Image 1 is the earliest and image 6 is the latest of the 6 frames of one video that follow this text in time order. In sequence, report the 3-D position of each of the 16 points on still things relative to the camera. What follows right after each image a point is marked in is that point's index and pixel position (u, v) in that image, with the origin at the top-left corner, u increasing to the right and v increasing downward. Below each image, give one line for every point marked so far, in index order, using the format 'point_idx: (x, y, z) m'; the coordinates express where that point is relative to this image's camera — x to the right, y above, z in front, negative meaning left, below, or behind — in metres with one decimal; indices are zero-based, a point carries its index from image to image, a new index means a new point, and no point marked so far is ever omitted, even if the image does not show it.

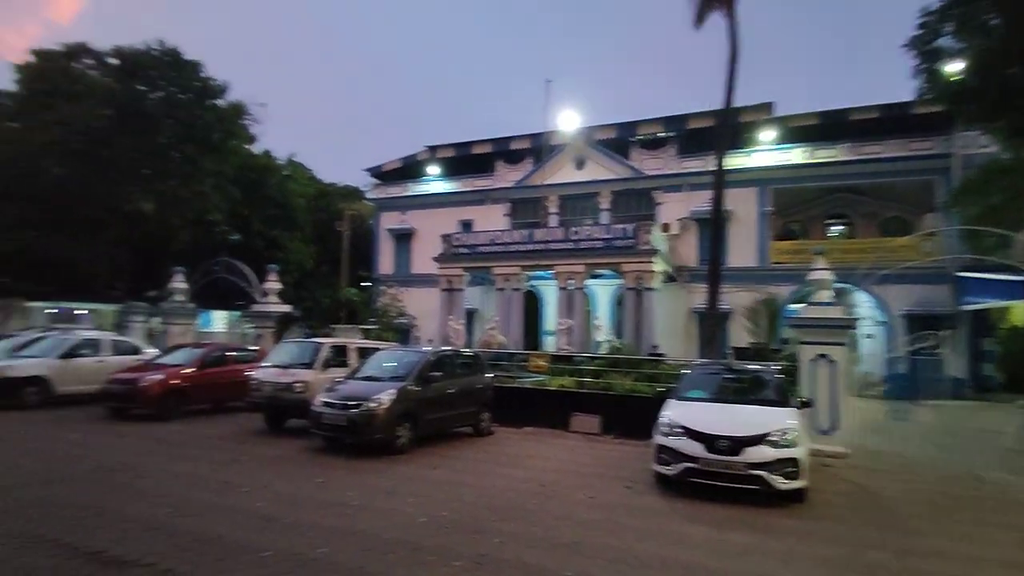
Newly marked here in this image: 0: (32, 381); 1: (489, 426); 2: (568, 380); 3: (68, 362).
0: (-14.7, -2.9, +17.5) m
1: (-0.7, -3.8, +15.8) m
2: (+1.7, -2.8, +17.5) m
3: (-14.3, -2.4, +18.4) m
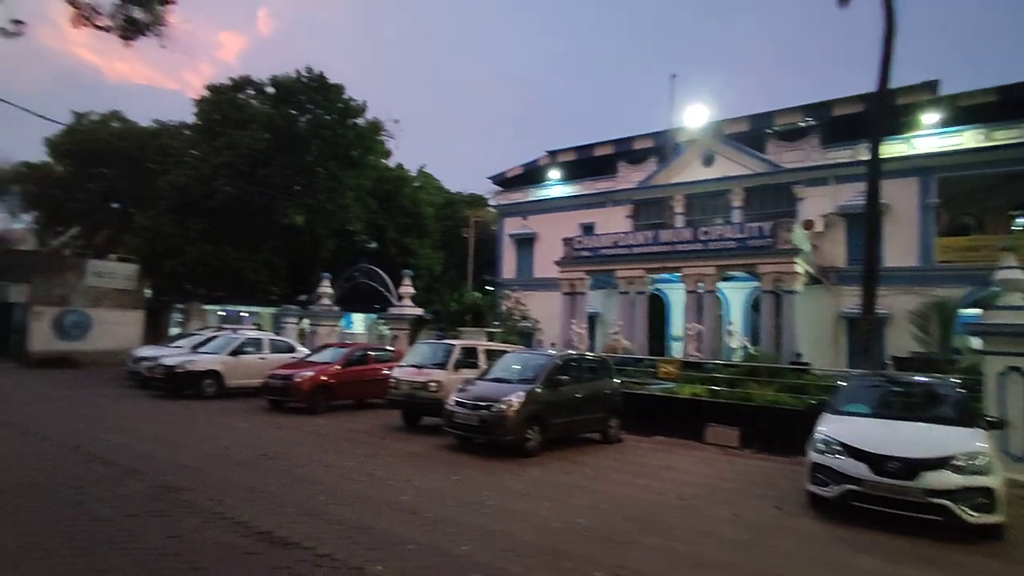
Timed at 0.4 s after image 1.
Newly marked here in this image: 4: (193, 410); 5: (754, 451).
0: (-10.5, -3.0, +19.9) m
1: (+2.8, -3.9, +15.3) m
2: (+5.5, -2.9, +16.5) m
3: (-10.0, -2.6, +20.7) m
4: (-9.4, -3.6, +16.8) m
5: (+6.4, -4.3, +15.1) m
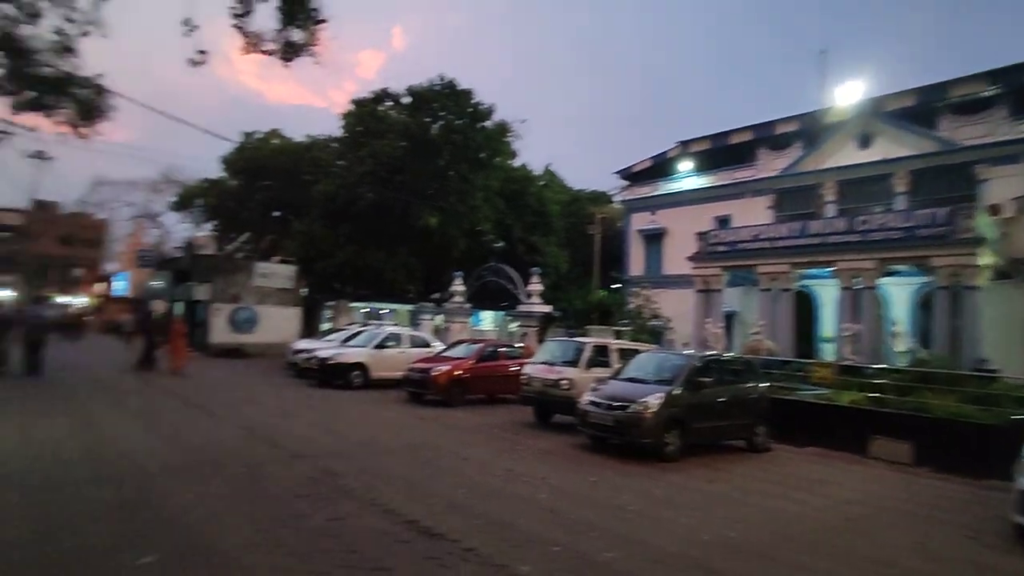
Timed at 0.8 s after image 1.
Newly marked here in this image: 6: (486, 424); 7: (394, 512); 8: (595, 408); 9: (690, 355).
0: (-5.8, -2.9, +21.4) m
1: (+6.3, -3.8, +14.1) m
2: (+9.1, -2.8, +14.7) m
3: (-5.1, -2.5, +22.1) m
4: (-5.4, -3.5, +18.2) m
5: (+9.7, -4.2, +13.1) m
6: (-0.7, -3.7, +15.5) m
7: (-1.5, -2.9, +7.3) m
8: (+1.9, -2.7, +12.7) m
9: (+4.3, -1.6, +13.5) m
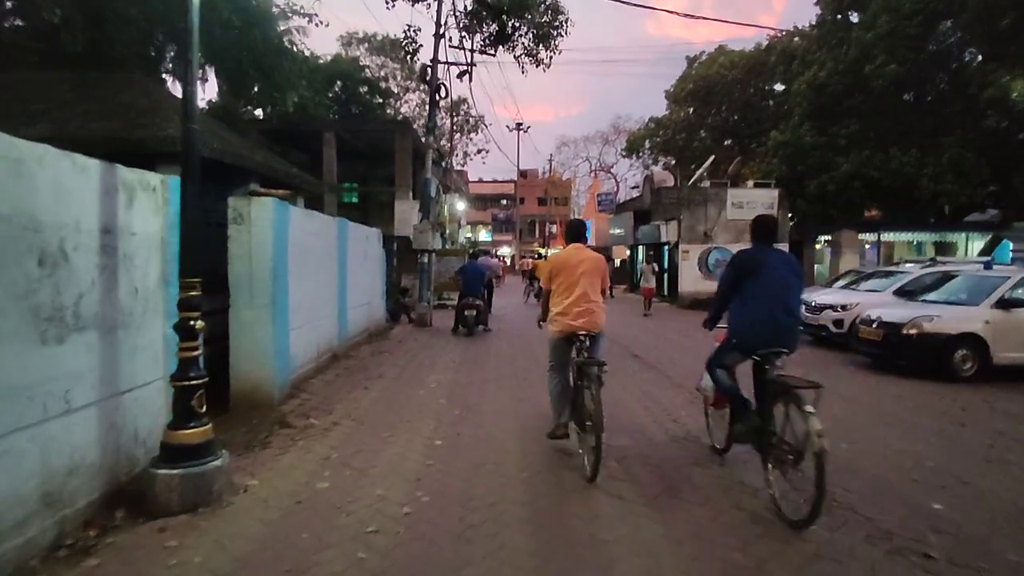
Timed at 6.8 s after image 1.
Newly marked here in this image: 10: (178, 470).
0: (+9.1, -1.1, +11.6) m
1: (+13.4, -2.6, -1.9) m
2: (+15.8, -1.5, -3.4) m
3: (+10.1, -0.5, +11.6) m
4: (+7.3, -2.0, +8.9) m
5: (+15.2, -3.0, -4.8) m
6: (+9.1, -2.4, +3.8) m
7: (+3.0, -2.4, -1.8) m
8: (+9.1, -1.6, -0.1) m
9: (+11.3, -0.5, -1.1) m
10: (-2.8, -1.5, +4.8) m
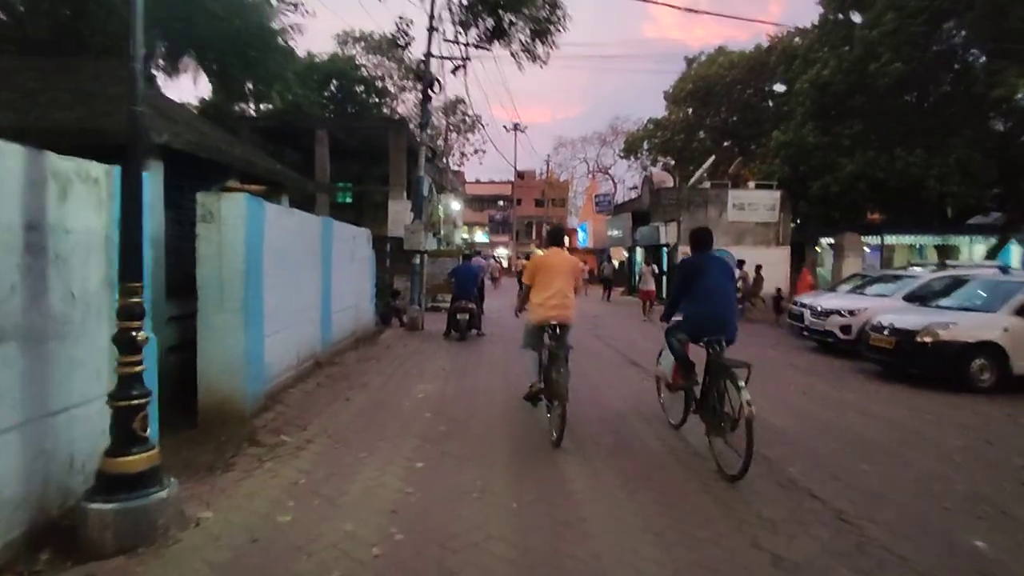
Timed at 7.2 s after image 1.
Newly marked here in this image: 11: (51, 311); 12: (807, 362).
0: (+9.0, -1.2, +11.0) m
1: (+13.3, -2.7, -2.4) m
2: (+15.7, -1.6, -3.9) m
3: (+9.9, -0.6, +11.0) m
4: (+7.2, -2.1, +8.3) m
5: (+15.2, -3.1, -5.4) m
6: (+9.0, -2.5, +3.2) m
7: (+2.9, -2.4, -2.4) m
8: (+9.0, -1.7, -0.6) m
9: (+11.3, -0.5, -1.7) m
10: (-2.9, -1.6, +4.2) m
11: (-3.5, -0.2, +4.4) m
12: (+7.1, -1.8, +13.8) m
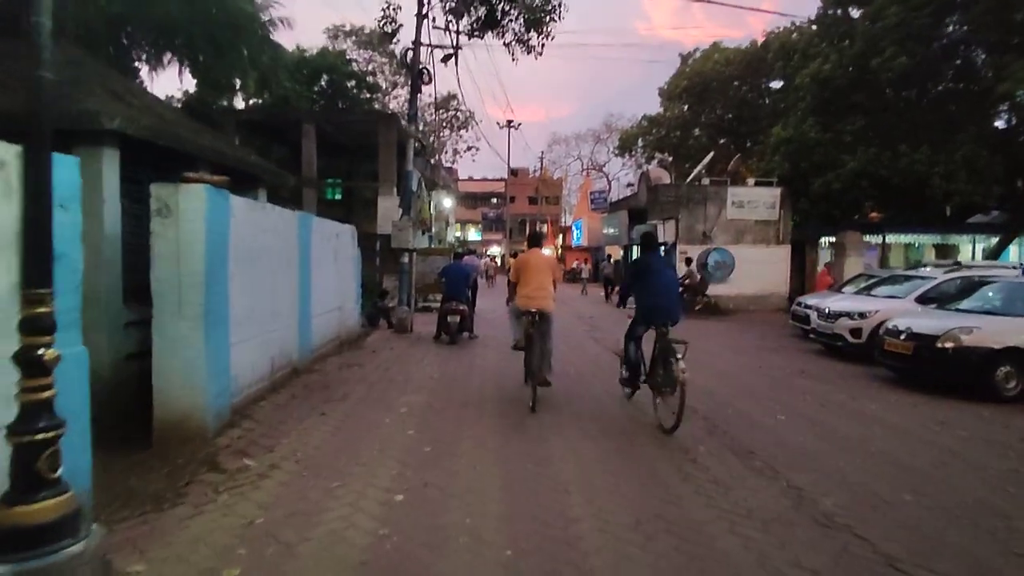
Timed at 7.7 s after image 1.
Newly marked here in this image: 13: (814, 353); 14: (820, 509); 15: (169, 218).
0: (+8.9, -1.2, +10.3) m
1: (+13.3, -2.8, -3.0) m
2: (+15.8, -1.7, -4.5) m
3: (+9.8, -0.7, +10.3) m
4: (+7.1, -2.1, +7.6) m
5: (+15.3, -3.2, -6.0) m
6: (+8.9, -2.5, +2.5) m
7: (+3.0, -2.5, -3.2) m
8: (+9.0, -1.8, -1.3) m
9: (+11.3, -0.6, -2.3) m
10: (-2.9, -1.6, +3.3) m
11: (-3.5, -0.2, +3.5) m
12: (+7.0, -1.8, +13.1) m
13: (+8.1, -1.7, +15.2) m
14: (+2.8, -2.0, +5.1) m
15: (-4.0, +0.8, +6.6) m
